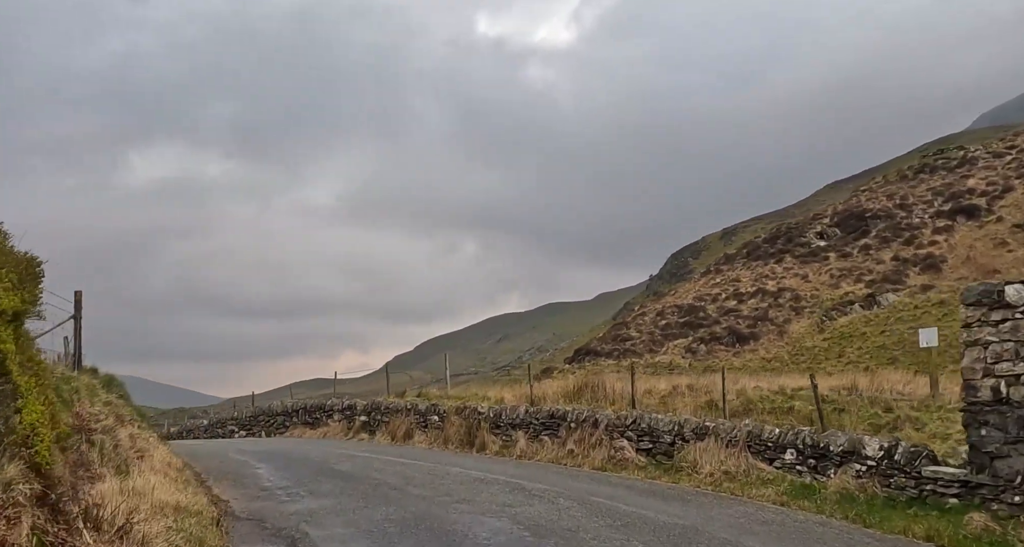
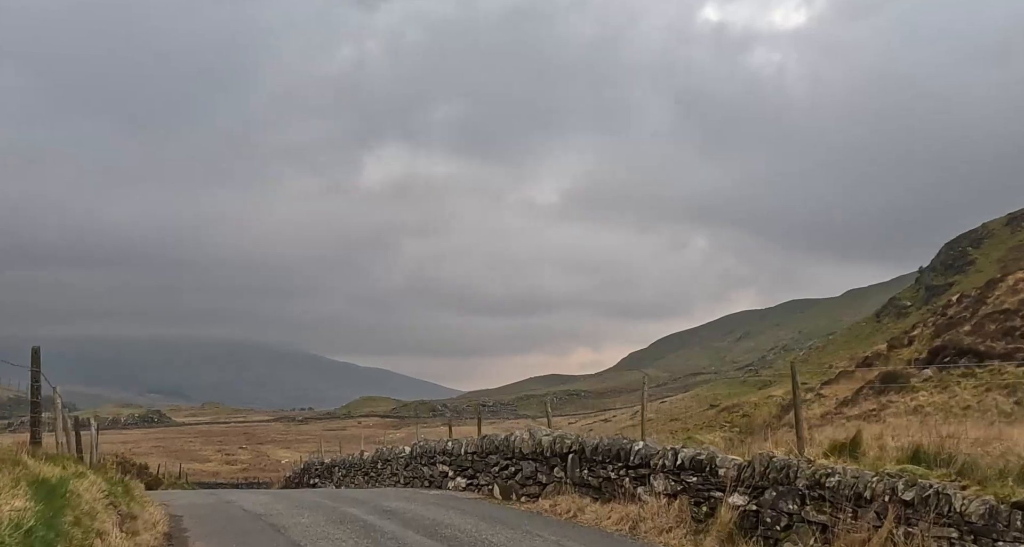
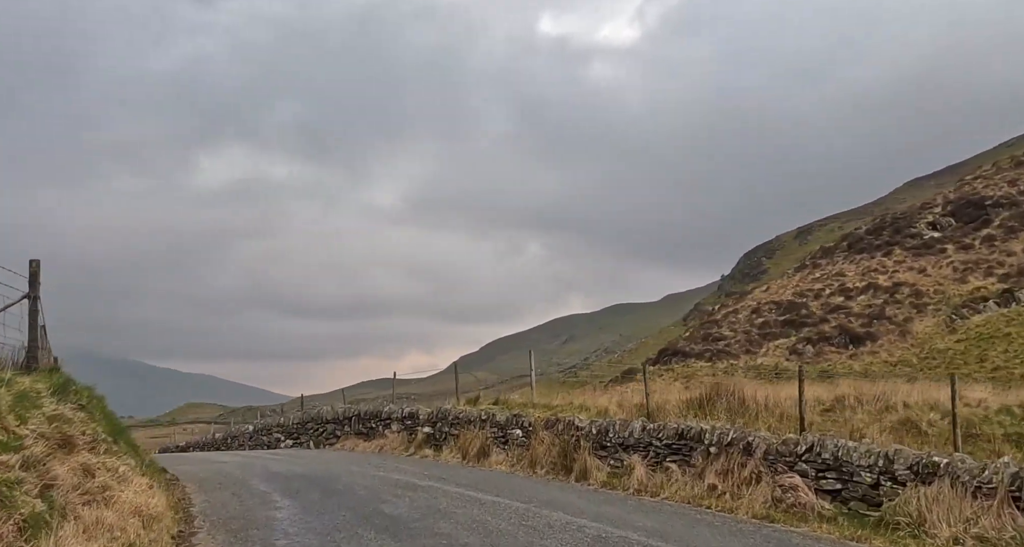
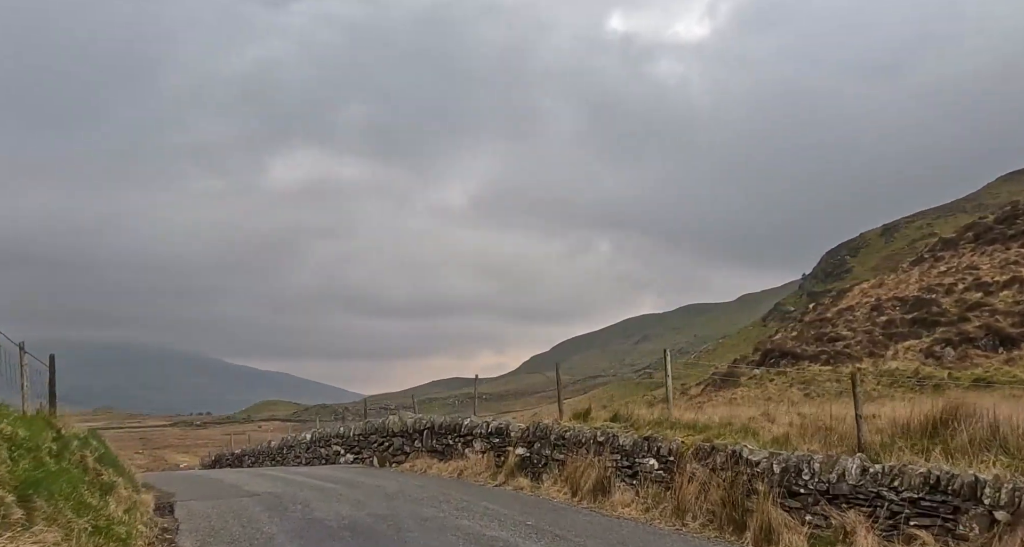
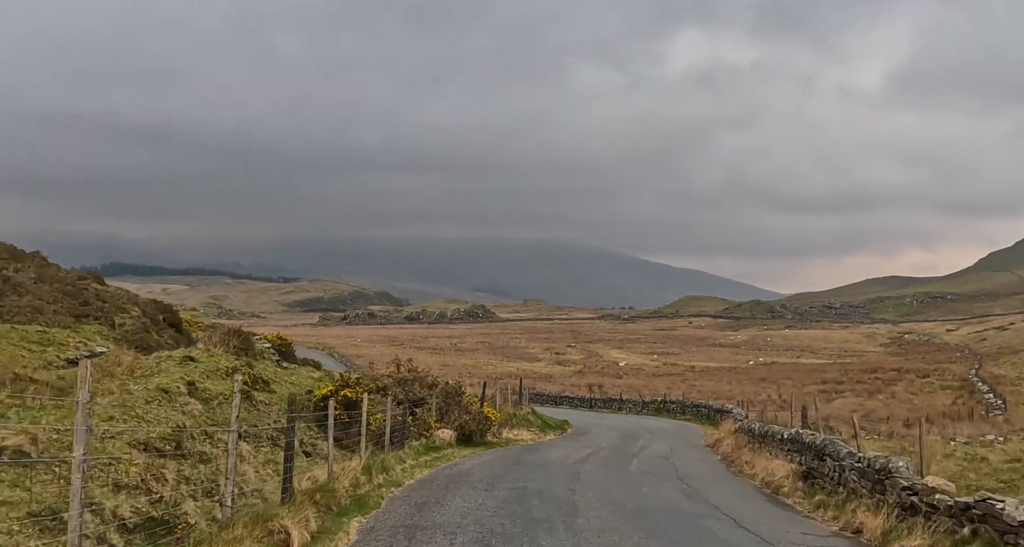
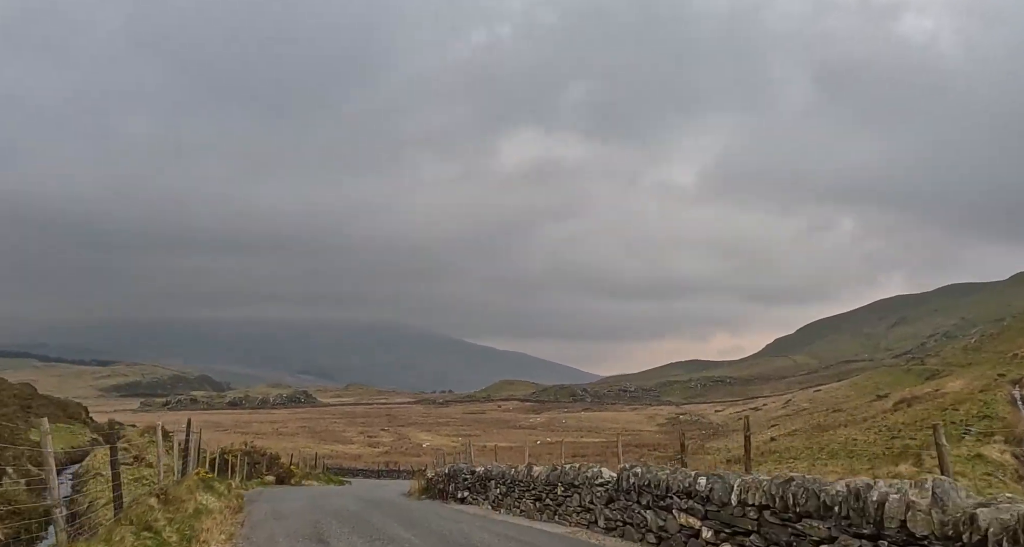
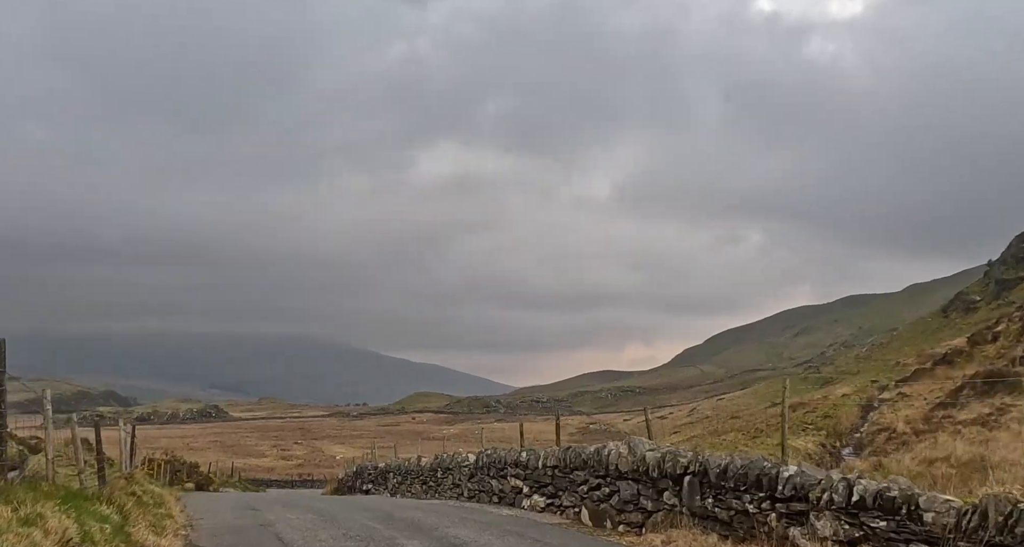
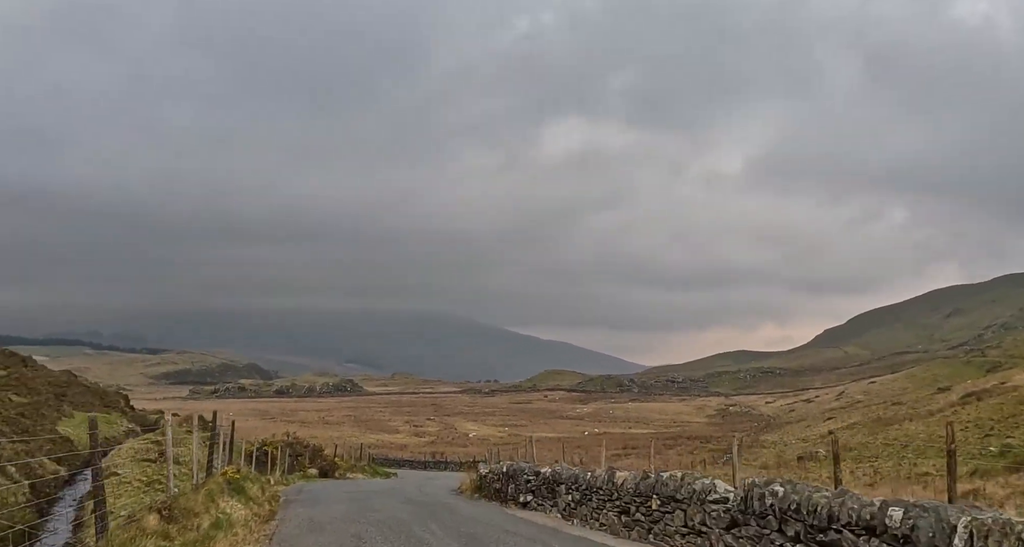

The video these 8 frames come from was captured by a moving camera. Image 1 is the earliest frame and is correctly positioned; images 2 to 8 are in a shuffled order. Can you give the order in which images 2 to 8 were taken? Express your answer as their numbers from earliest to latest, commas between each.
3, 4, 2, 7, 6, 8, 5
